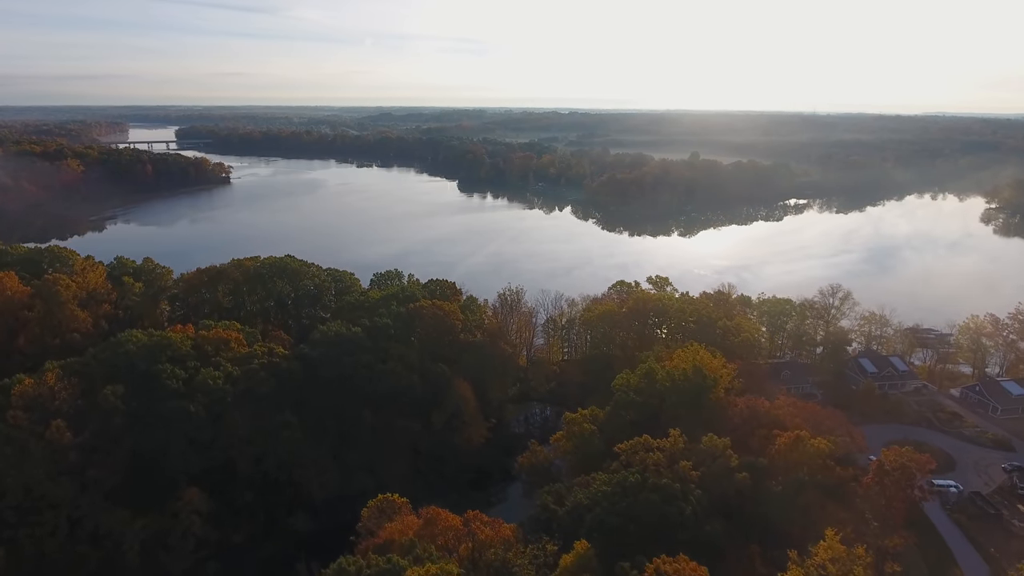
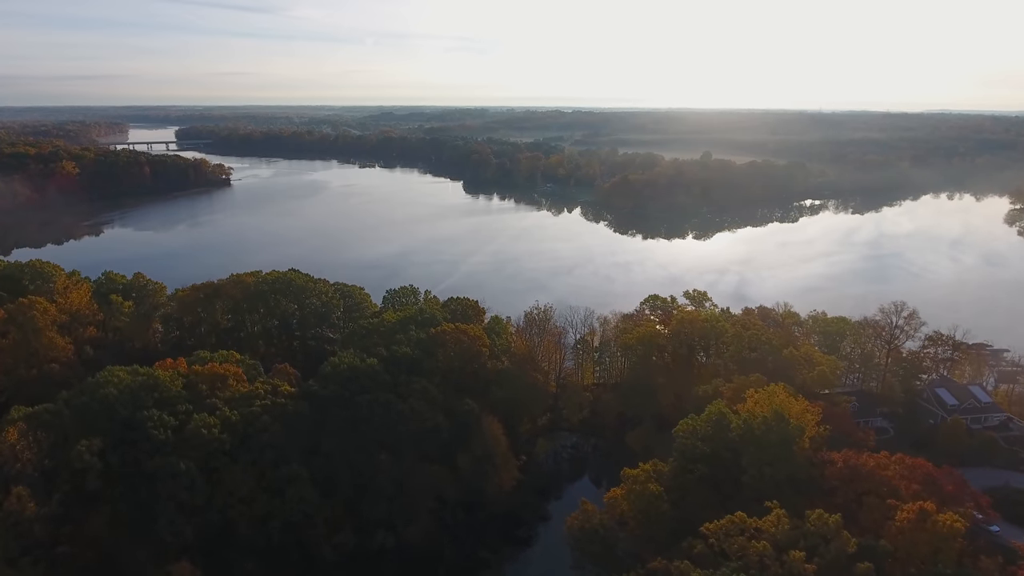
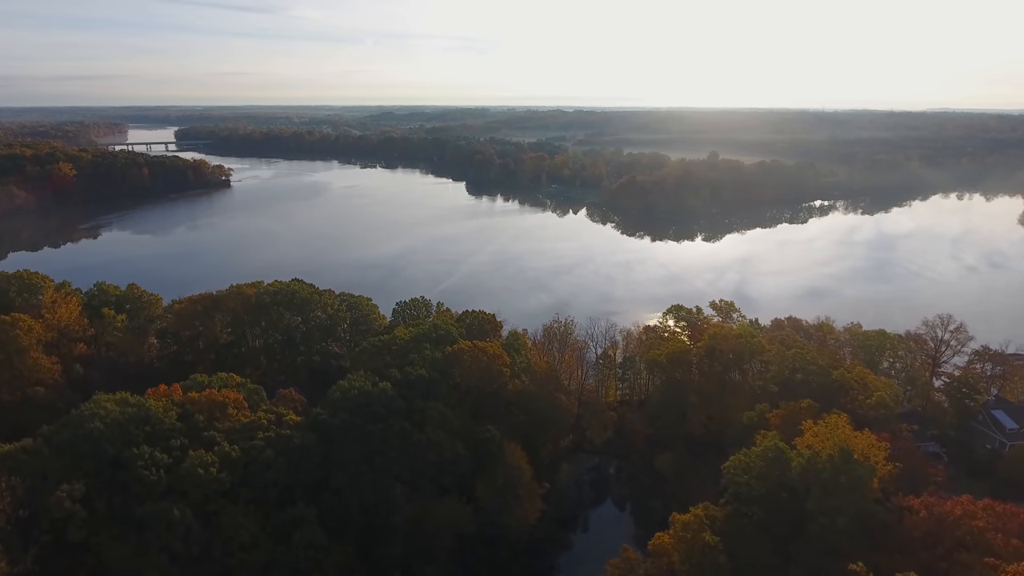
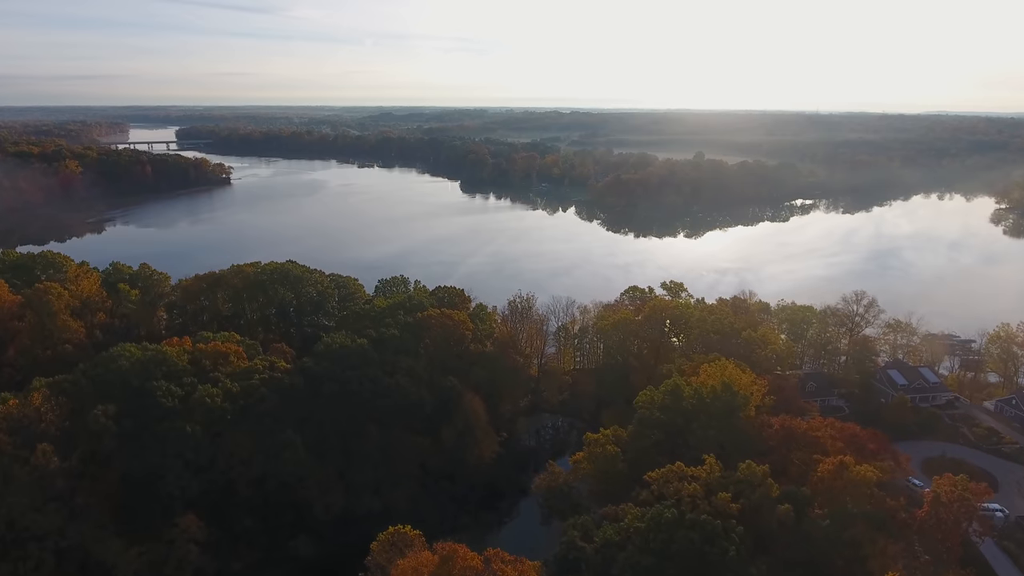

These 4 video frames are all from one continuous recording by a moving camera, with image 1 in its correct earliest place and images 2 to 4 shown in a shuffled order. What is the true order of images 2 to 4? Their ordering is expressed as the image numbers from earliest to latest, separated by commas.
4, 2, 3
